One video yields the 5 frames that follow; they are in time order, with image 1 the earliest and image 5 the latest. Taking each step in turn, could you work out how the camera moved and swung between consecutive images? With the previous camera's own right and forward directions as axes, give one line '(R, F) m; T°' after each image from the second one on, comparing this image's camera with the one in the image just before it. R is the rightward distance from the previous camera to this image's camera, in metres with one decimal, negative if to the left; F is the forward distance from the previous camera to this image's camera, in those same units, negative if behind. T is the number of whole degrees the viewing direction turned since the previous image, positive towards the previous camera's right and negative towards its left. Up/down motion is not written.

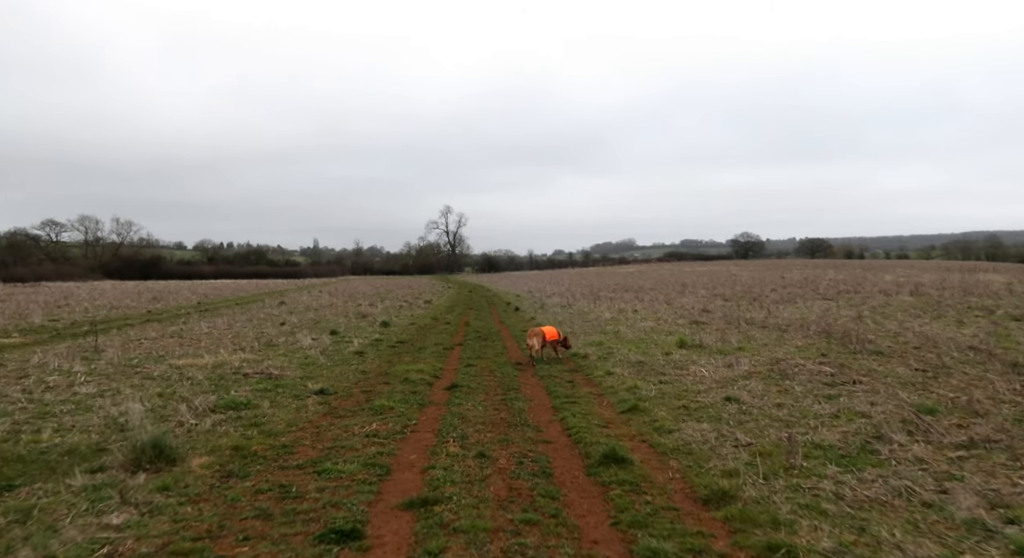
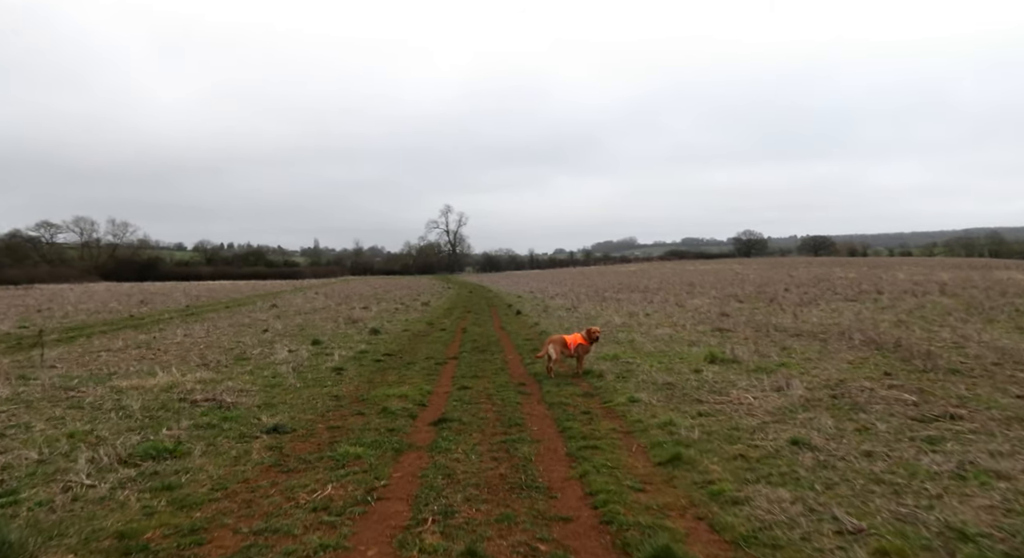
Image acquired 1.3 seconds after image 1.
(0.0, +2.3) m; 0°
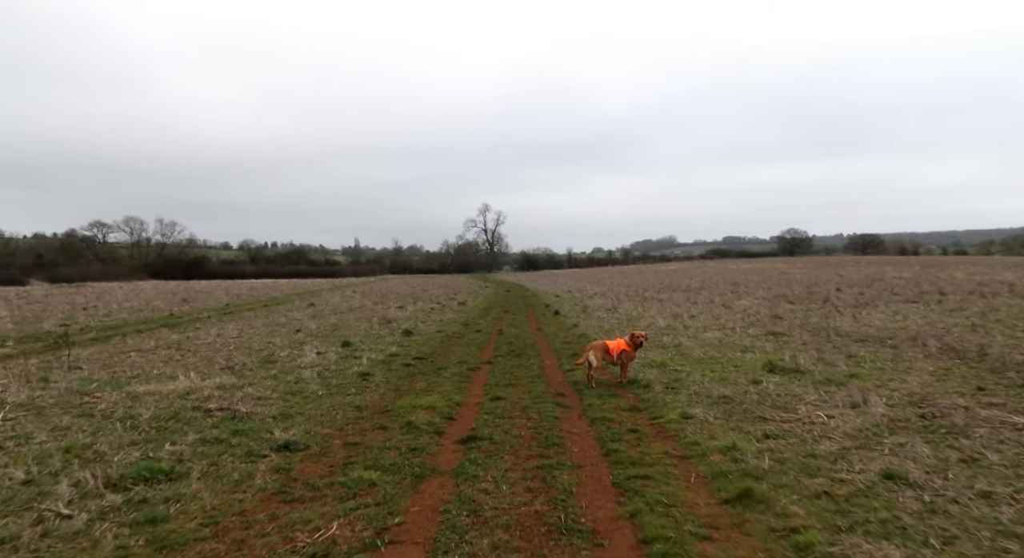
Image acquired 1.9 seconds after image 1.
(0.0, +1.1) m; -3°
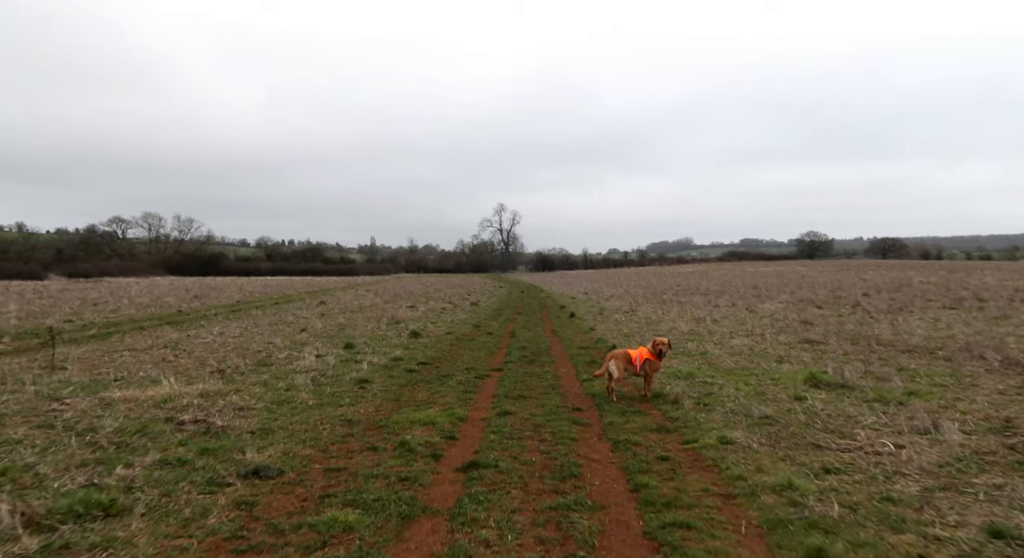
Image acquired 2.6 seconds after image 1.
(0.0, +1.3) m; -1°
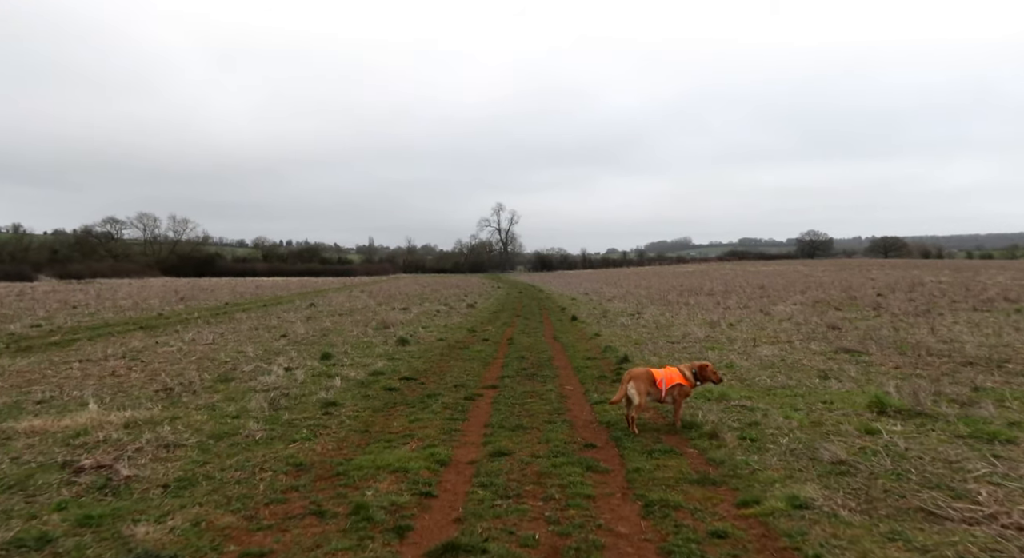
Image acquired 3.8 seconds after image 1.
(0.0, +2.1) m; 0°
